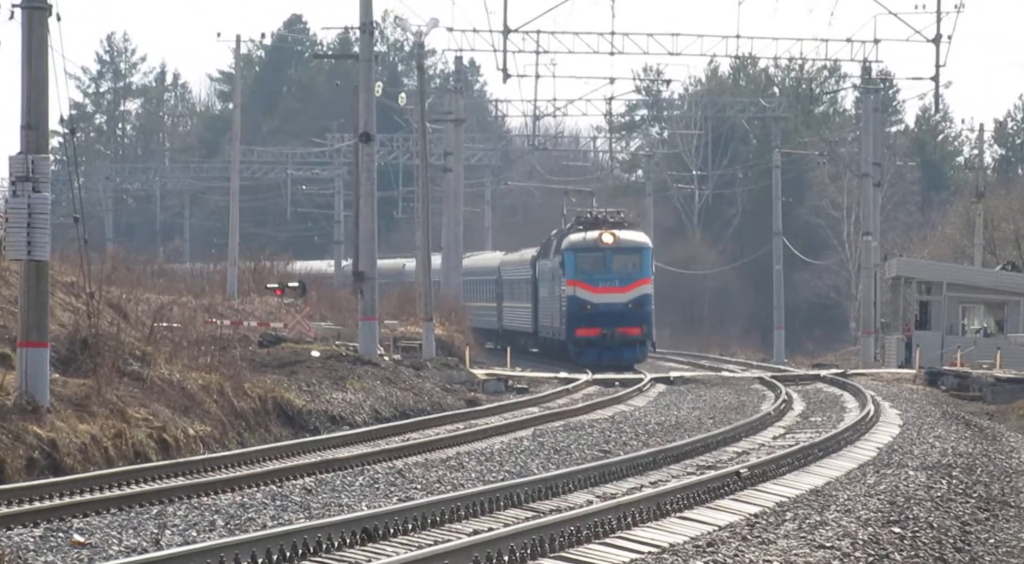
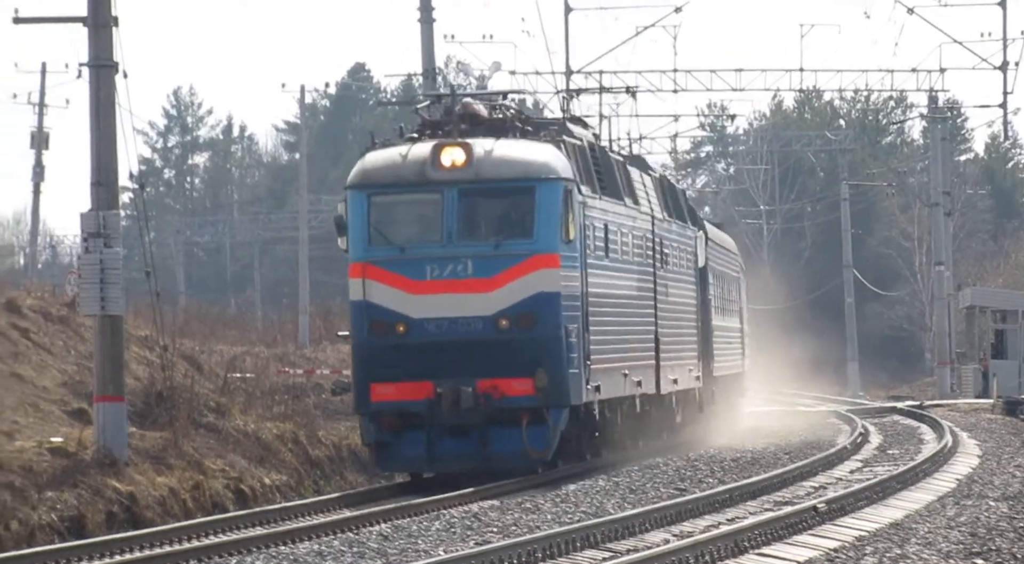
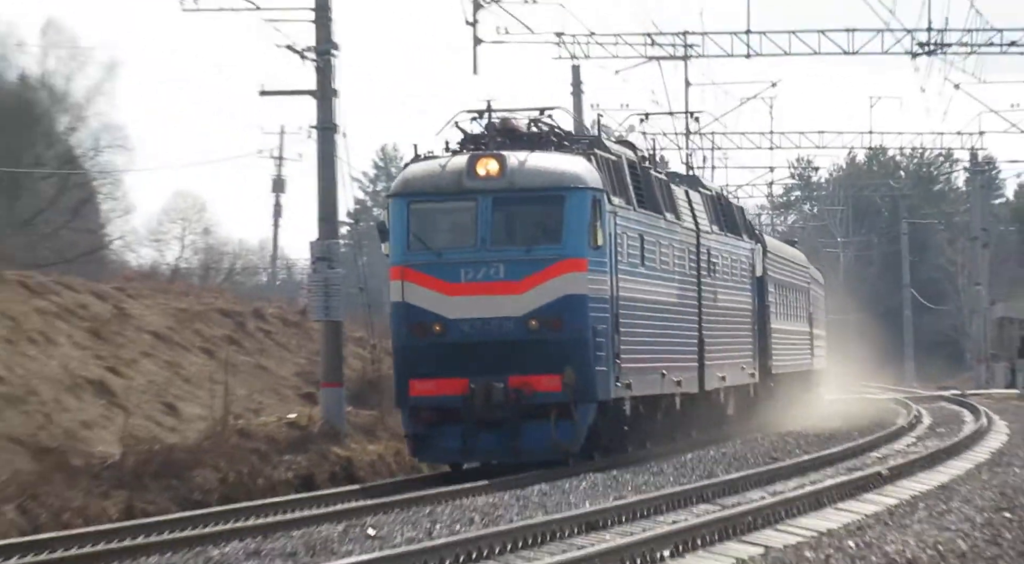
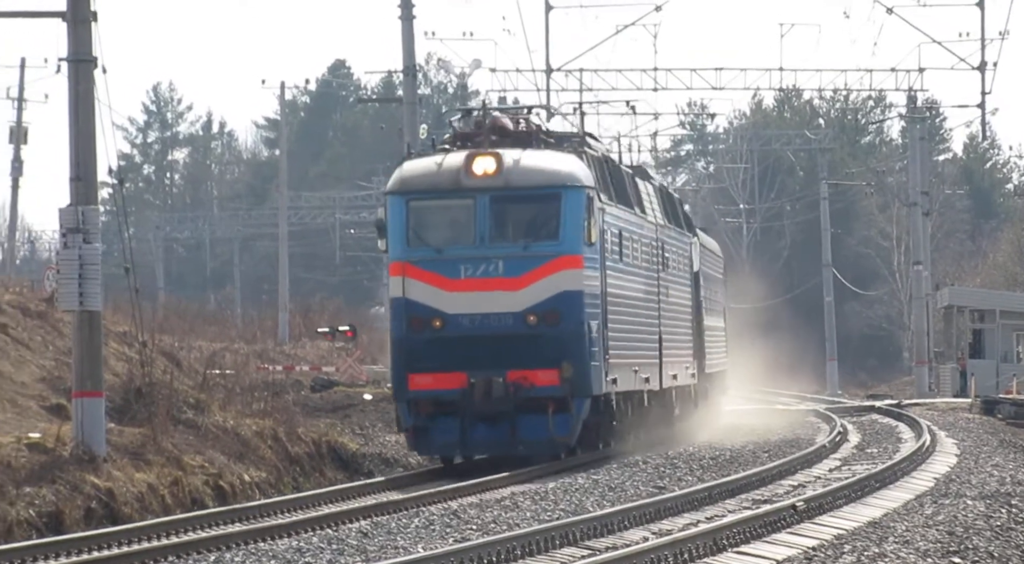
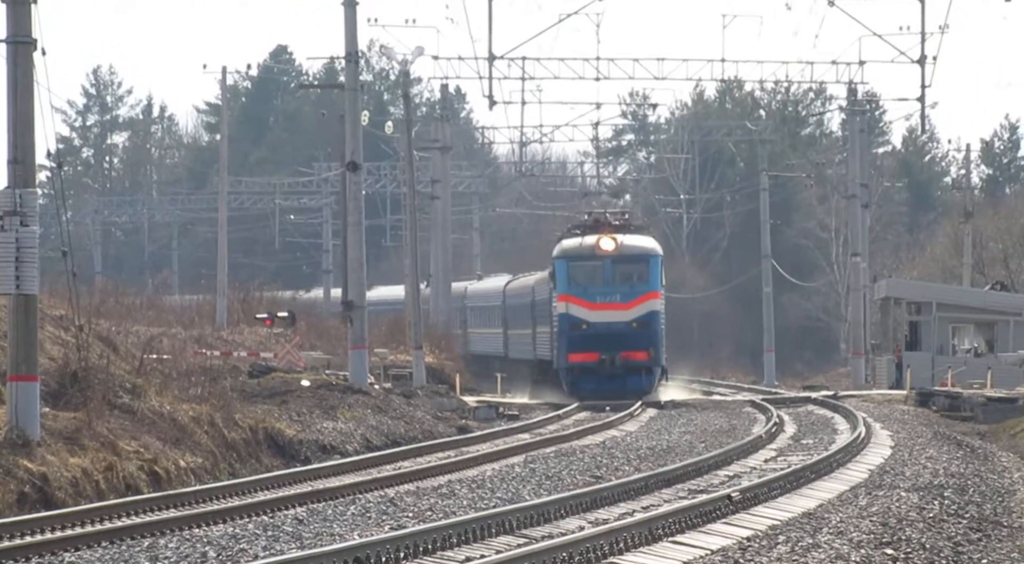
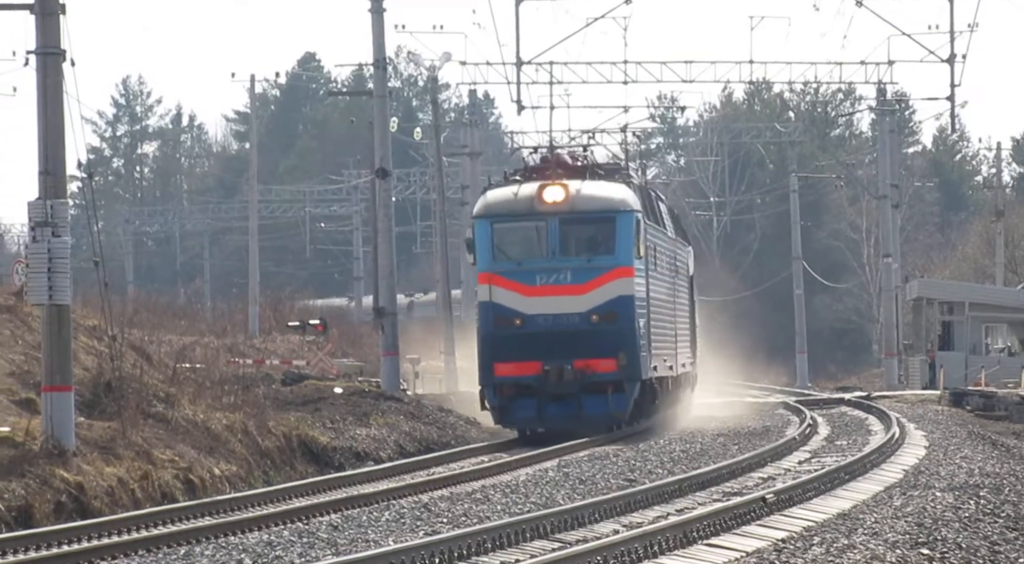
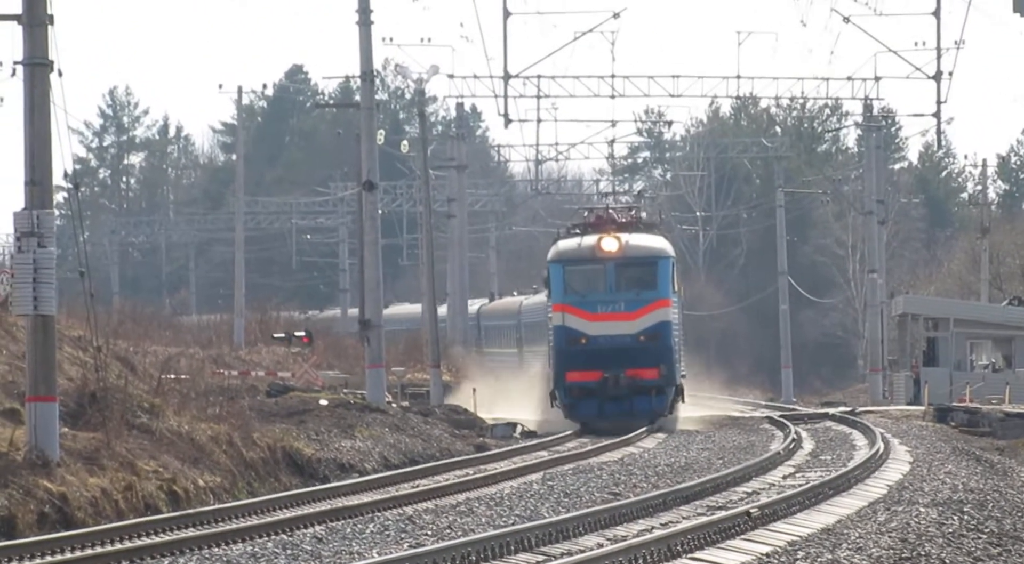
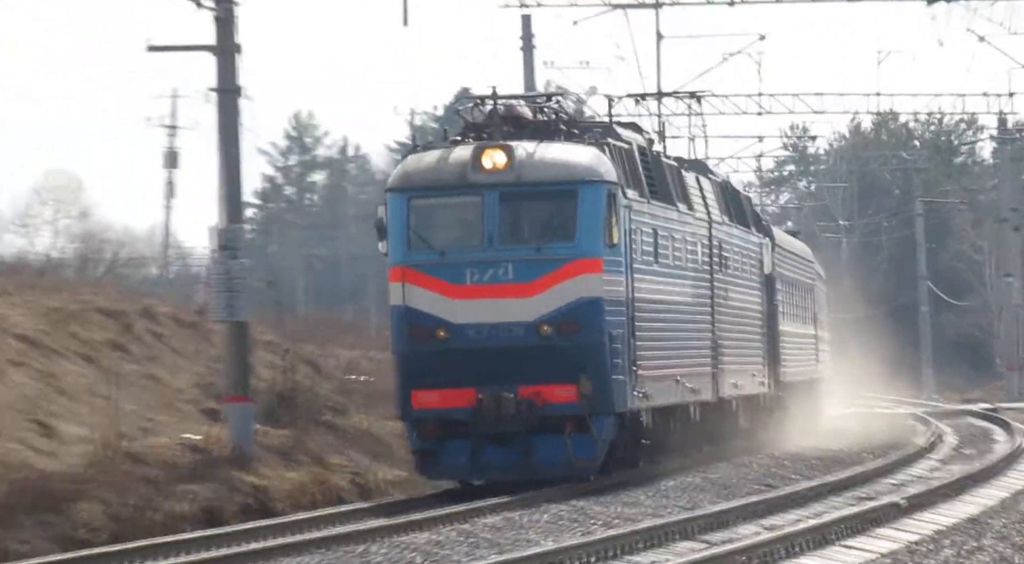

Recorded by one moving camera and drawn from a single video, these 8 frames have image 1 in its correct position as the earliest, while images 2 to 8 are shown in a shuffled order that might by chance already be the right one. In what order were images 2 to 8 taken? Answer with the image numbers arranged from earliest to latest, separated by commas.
5, 7, 6, 4, 2, 8, 3
